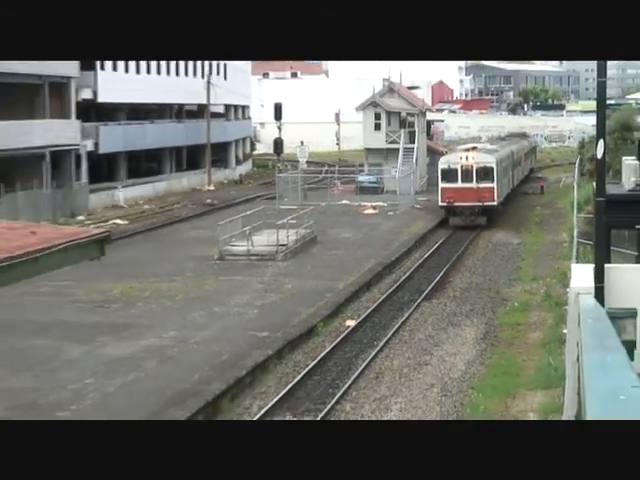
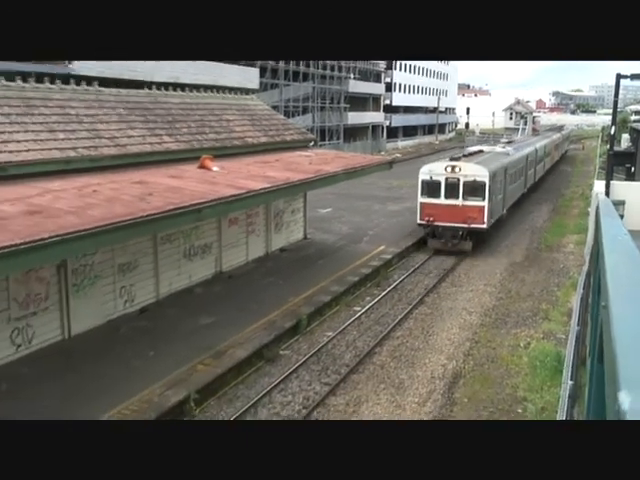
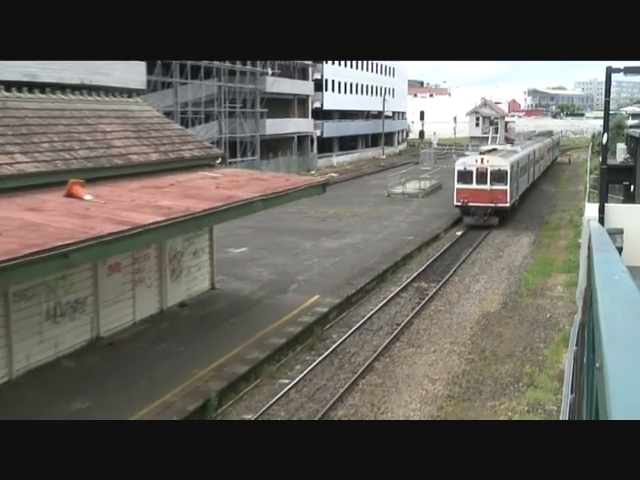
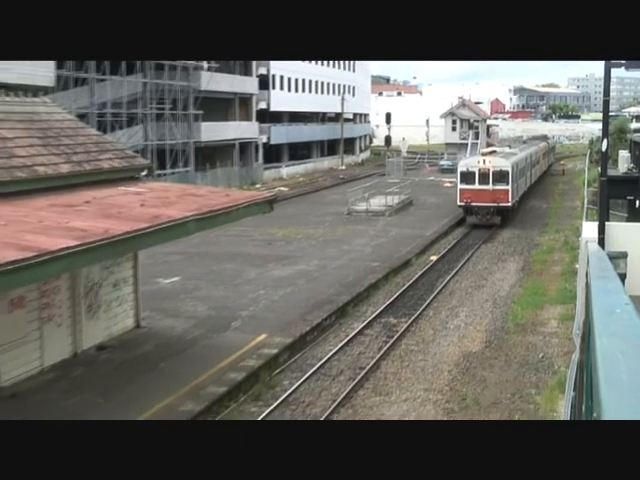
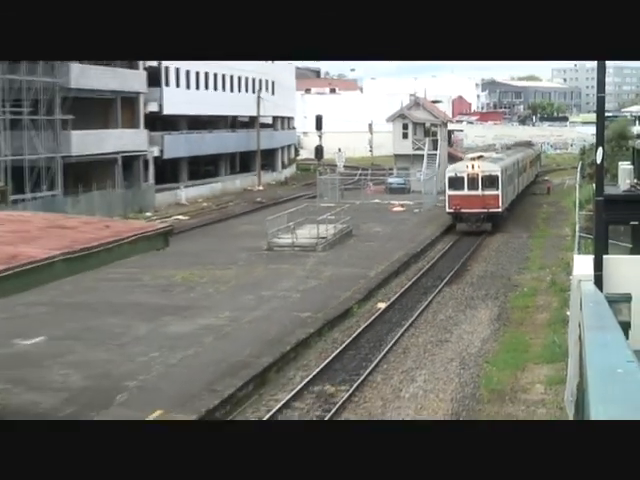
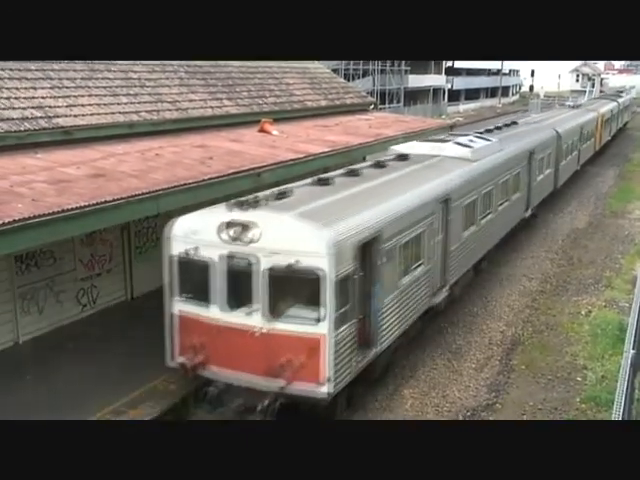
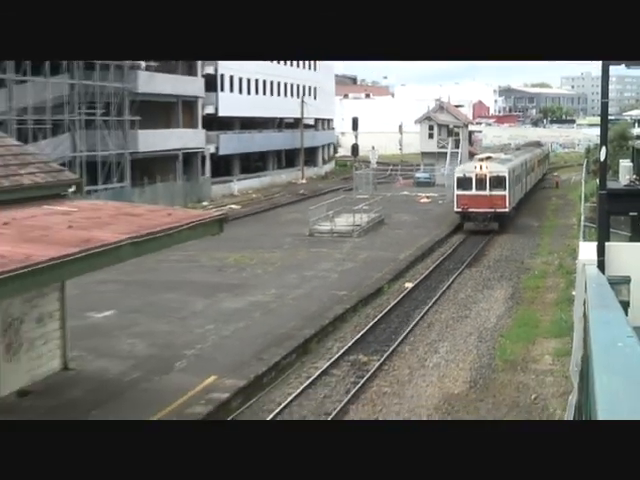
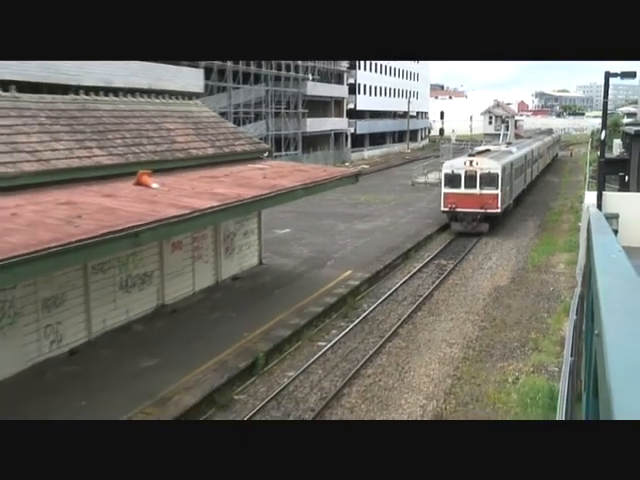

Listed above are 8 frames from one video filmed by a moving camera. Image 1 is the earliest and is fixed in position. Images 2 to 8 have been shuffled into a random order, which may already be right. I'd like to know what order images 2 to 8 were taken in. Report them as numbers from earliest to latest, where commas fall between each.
5, 7, 4, 3, 8, 2, 6
